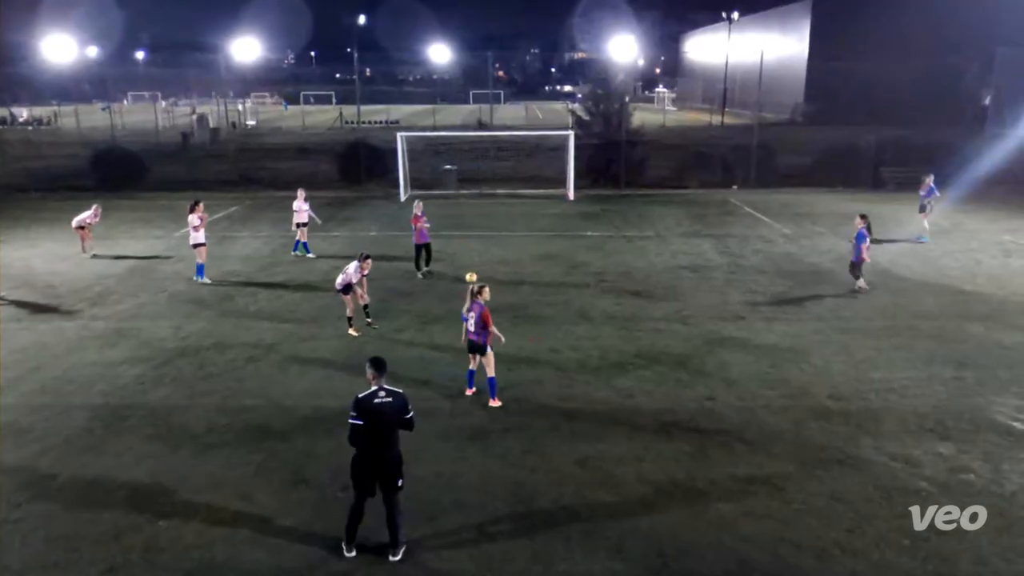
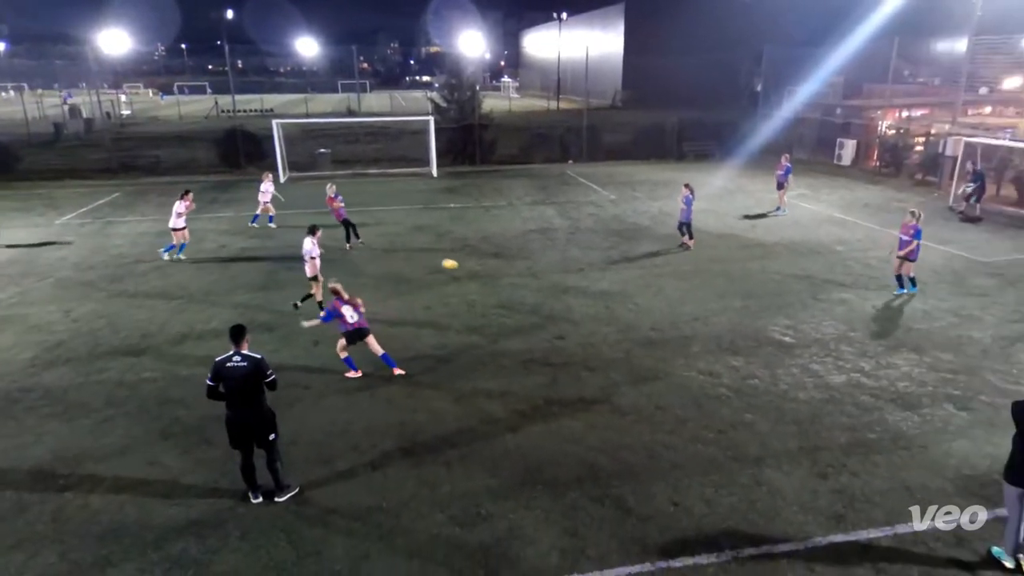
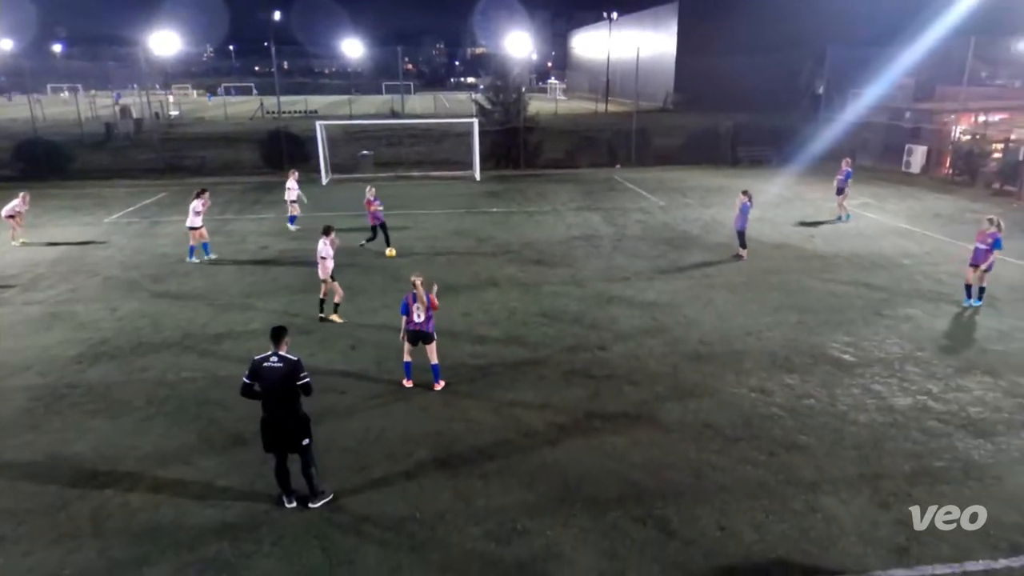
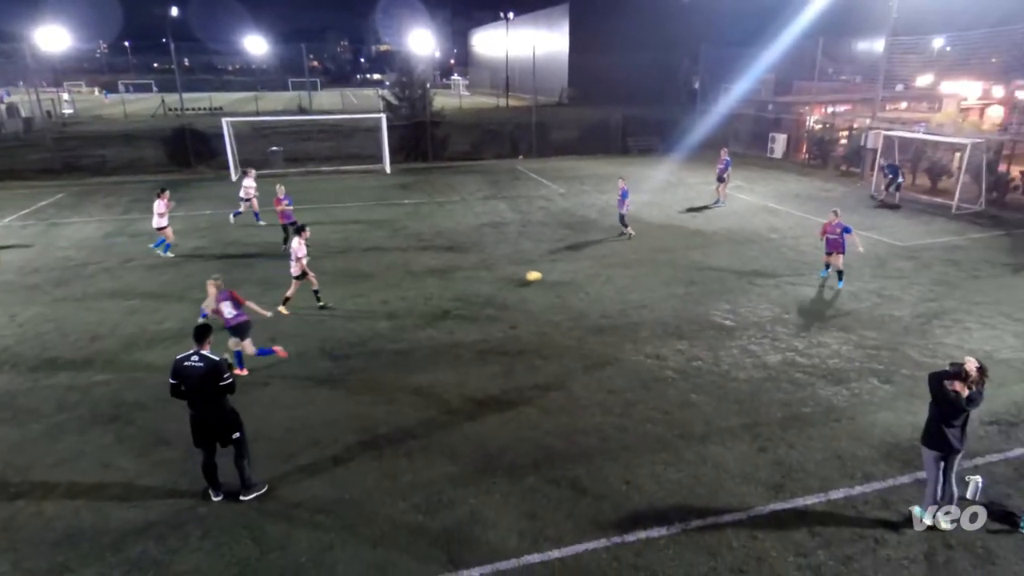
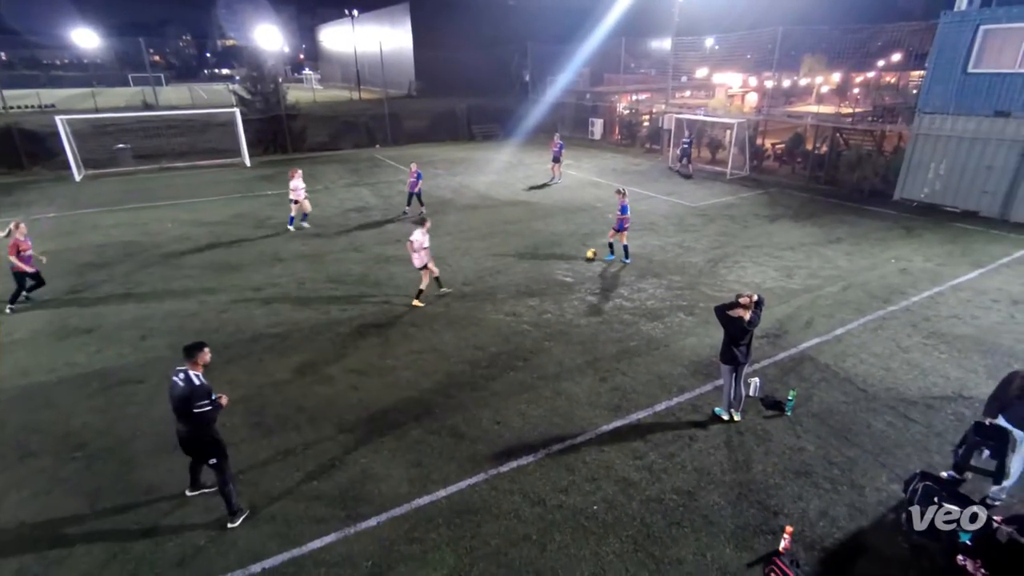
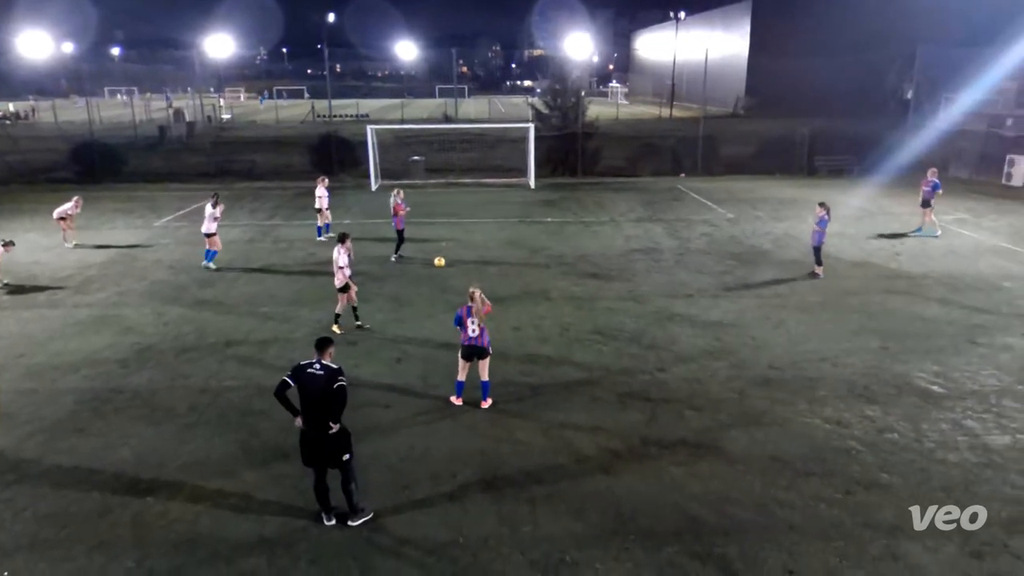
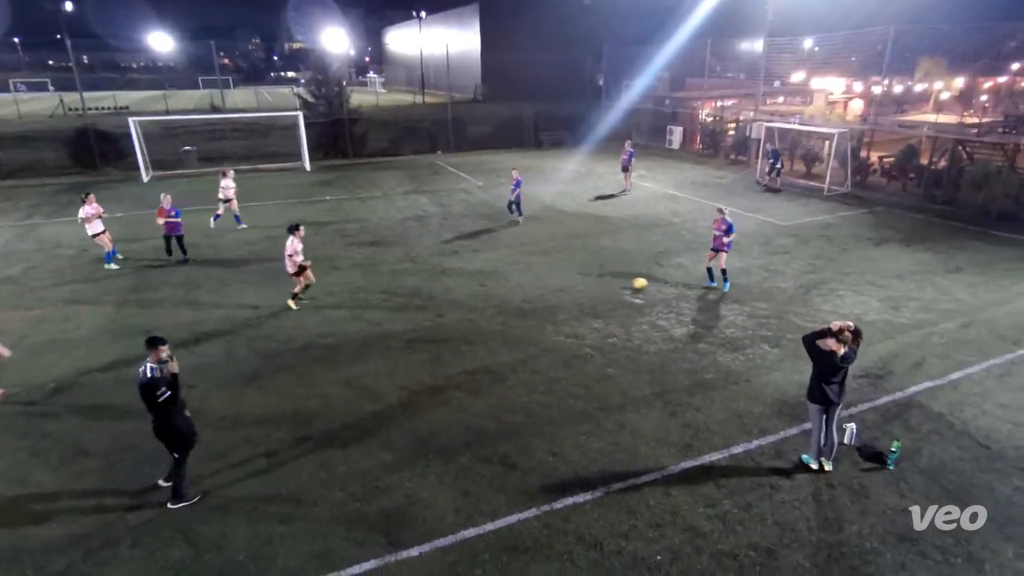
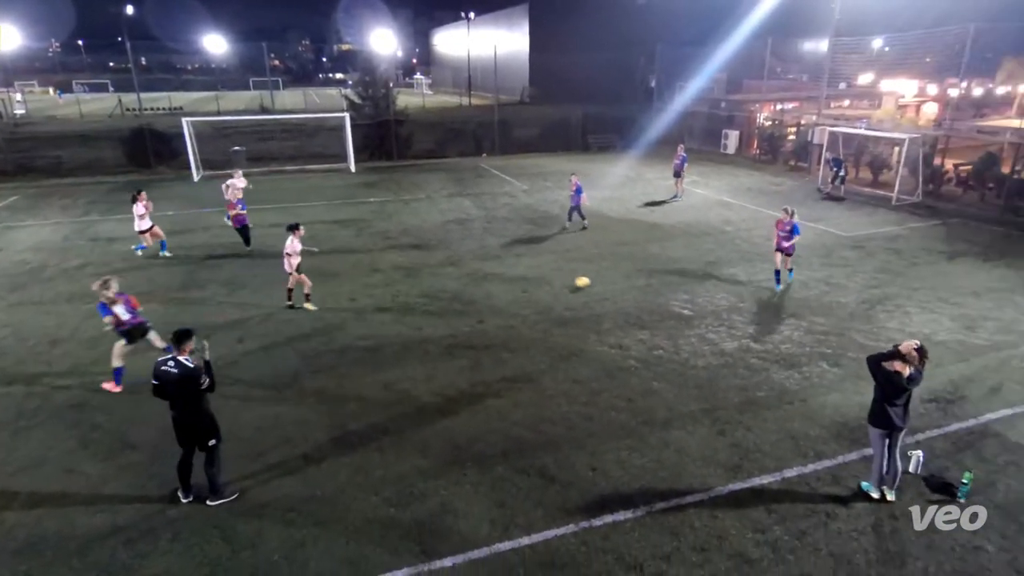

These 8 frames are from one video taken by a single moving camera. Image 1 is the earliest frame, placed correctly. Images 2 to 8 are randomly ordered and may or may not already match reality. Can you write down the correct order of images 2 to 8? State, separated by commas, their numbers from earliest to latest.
6, 3, 2, 4, 8, 7, 5
